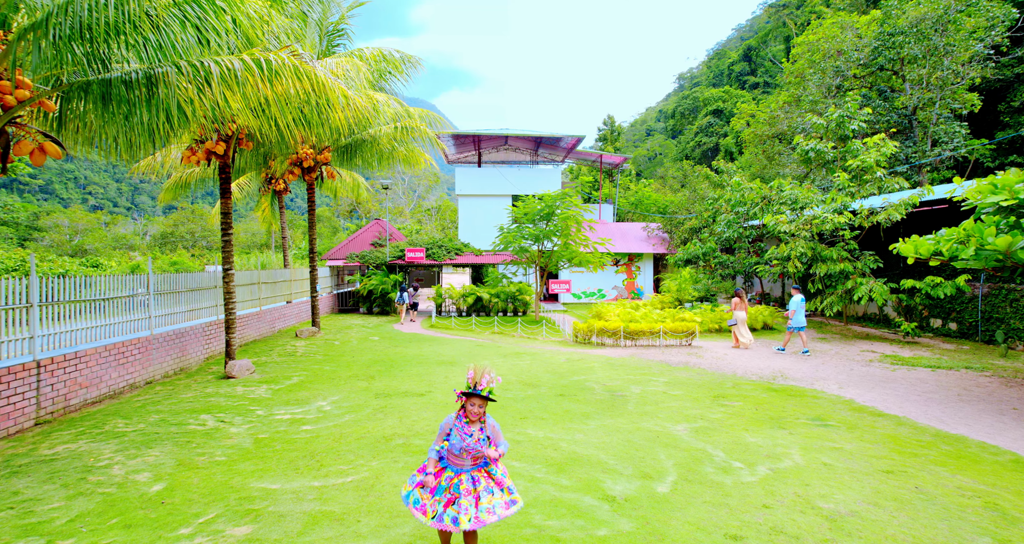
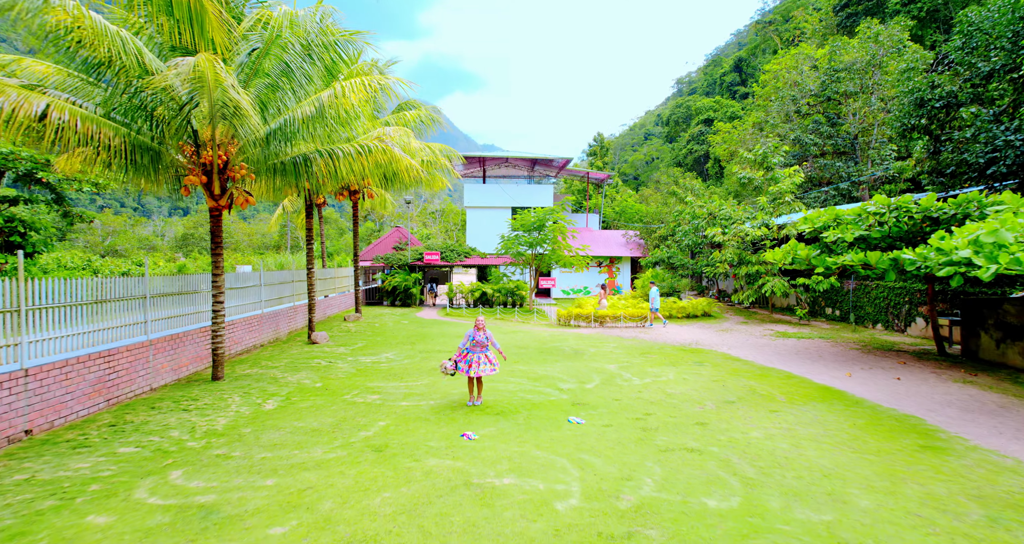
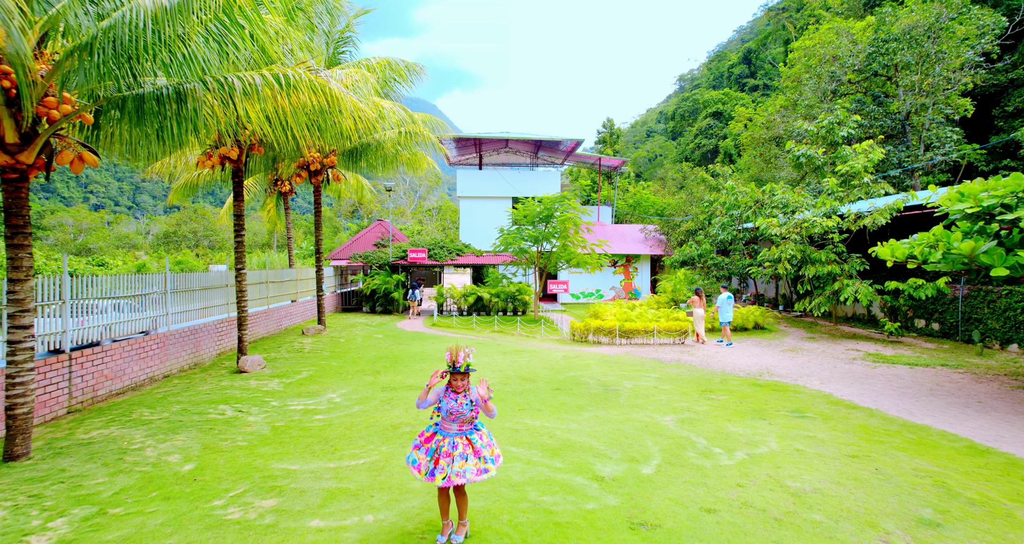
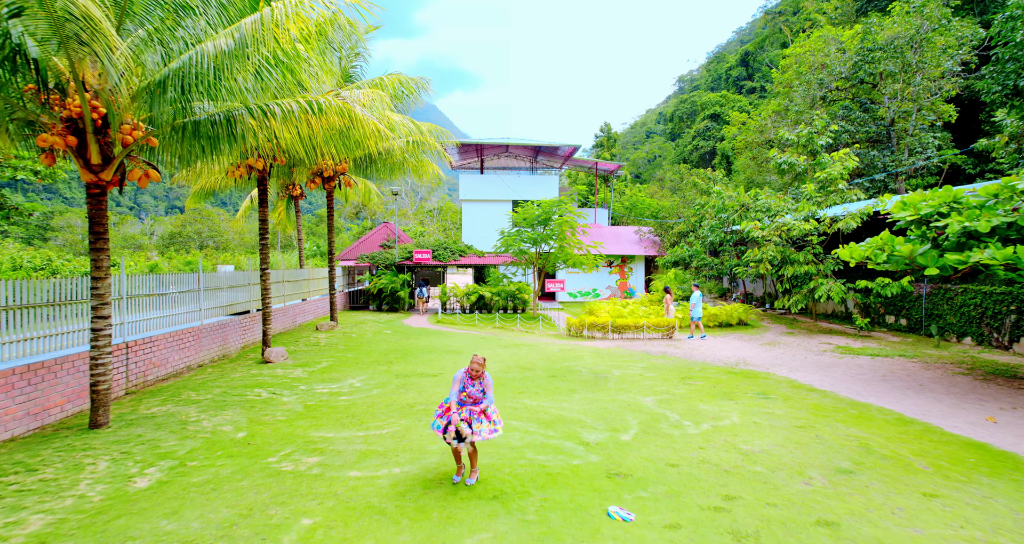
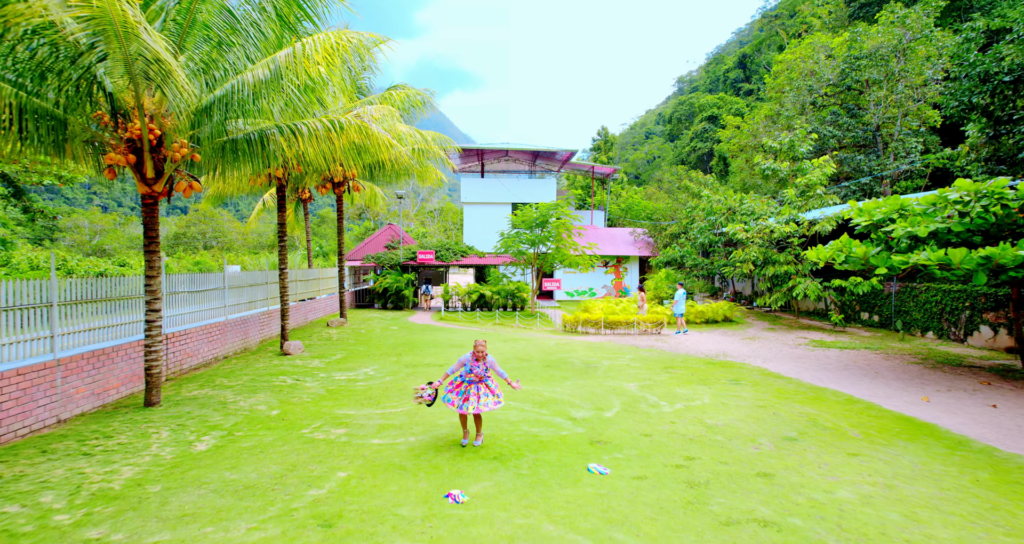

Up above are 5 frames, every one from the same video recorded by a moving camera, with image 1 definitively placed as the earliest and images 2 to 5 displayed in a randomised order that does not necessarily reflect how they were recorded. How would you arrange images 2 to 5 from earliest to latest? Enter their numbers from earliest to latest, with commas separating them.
3, 4, 5, 2
